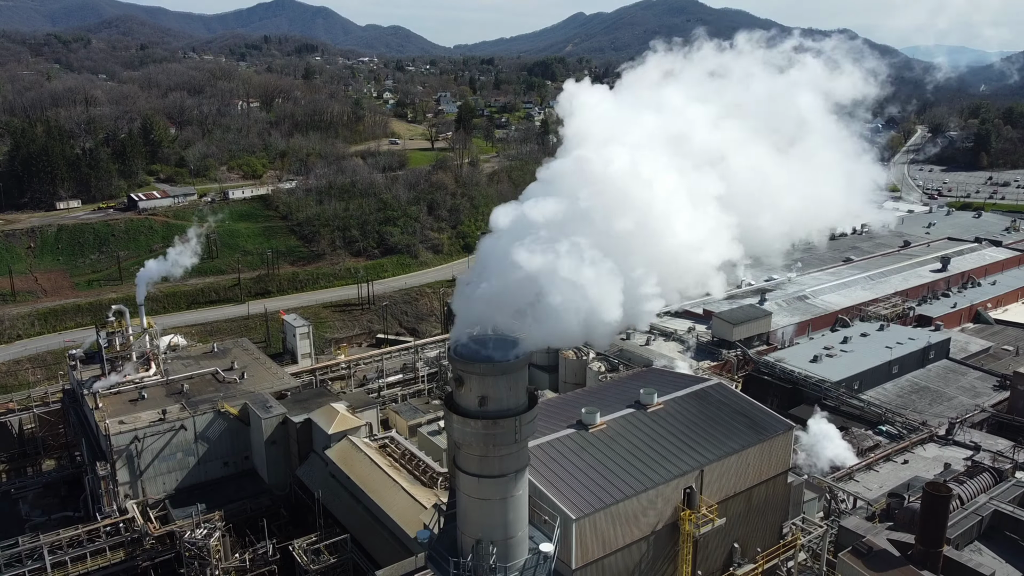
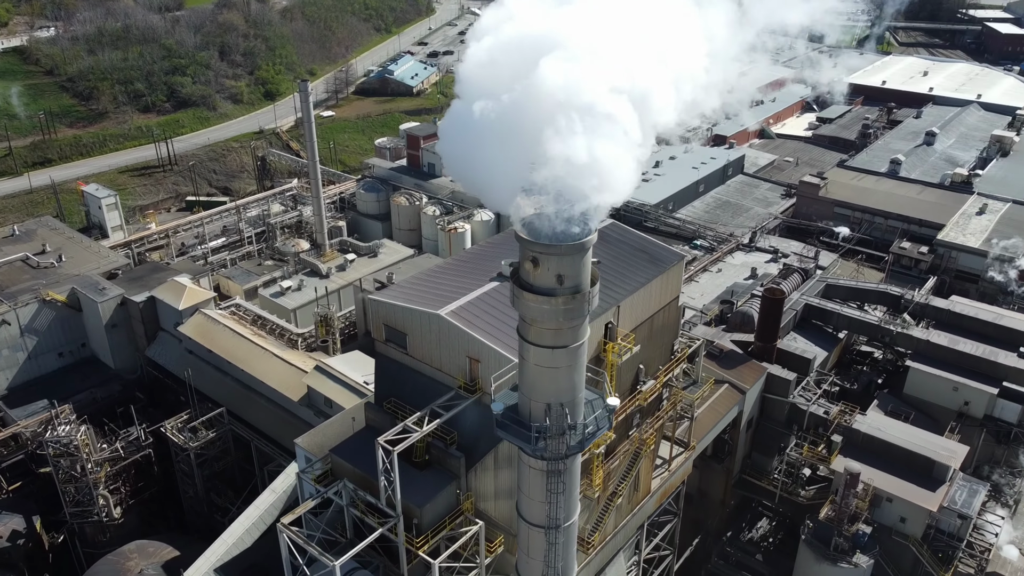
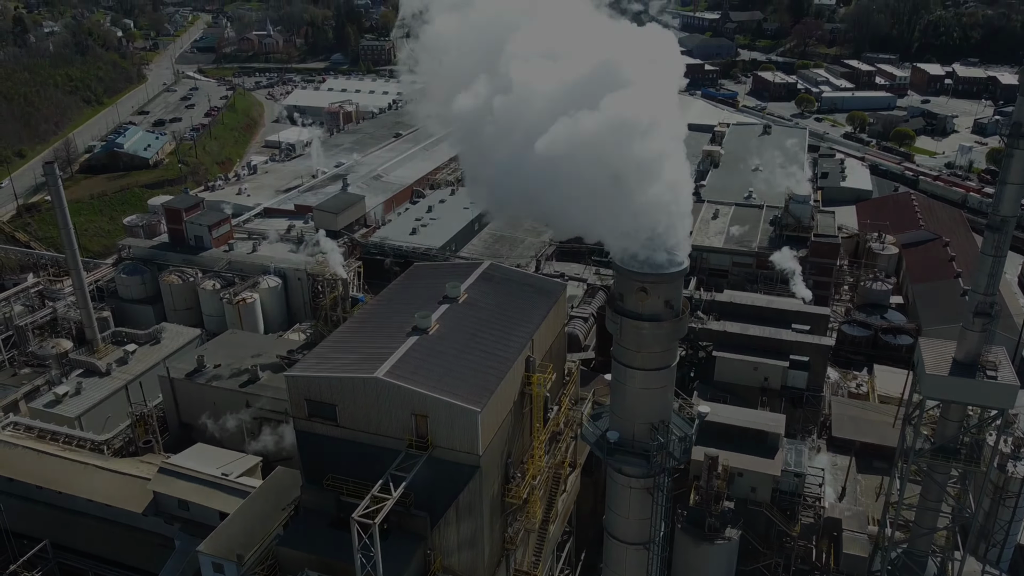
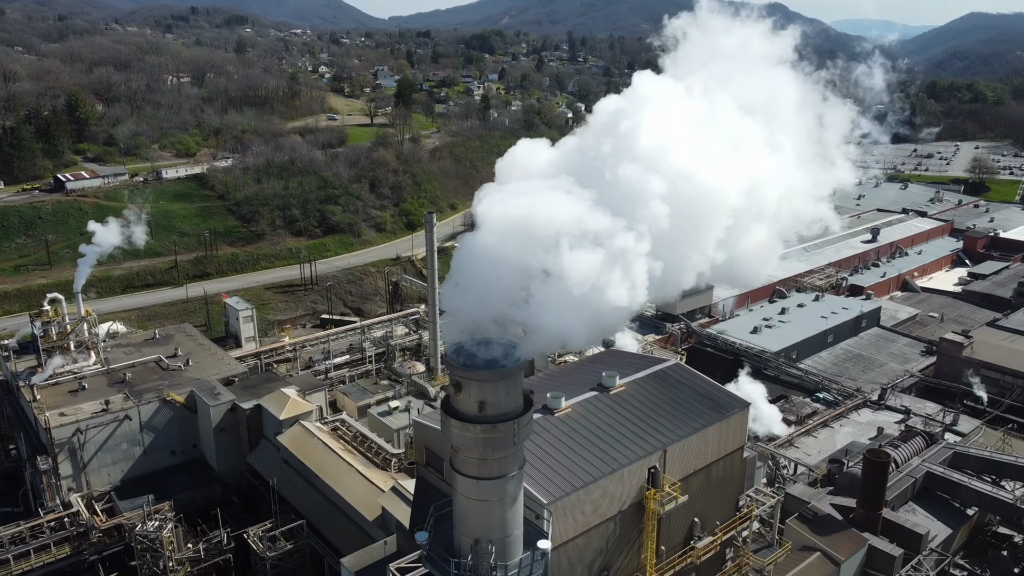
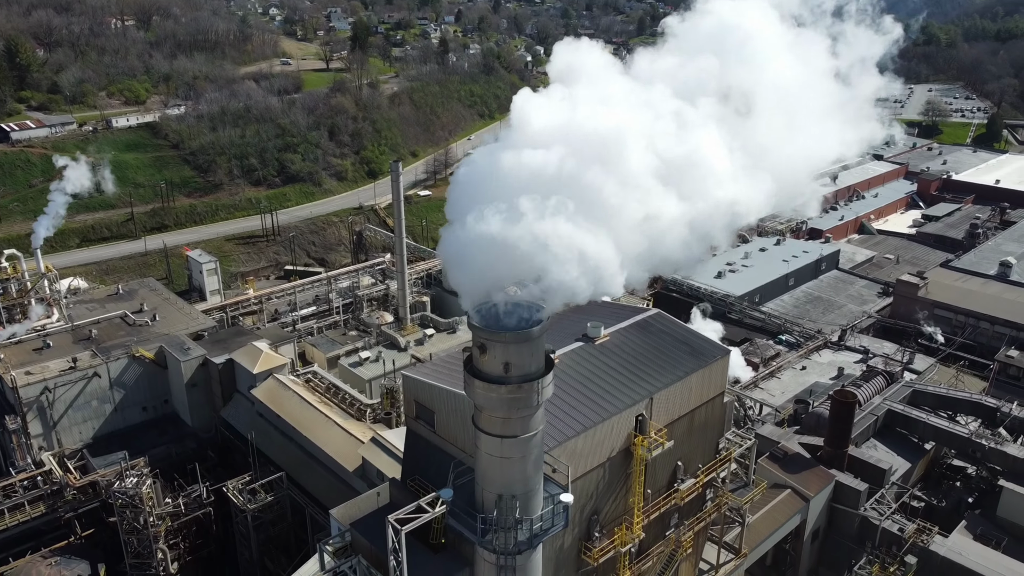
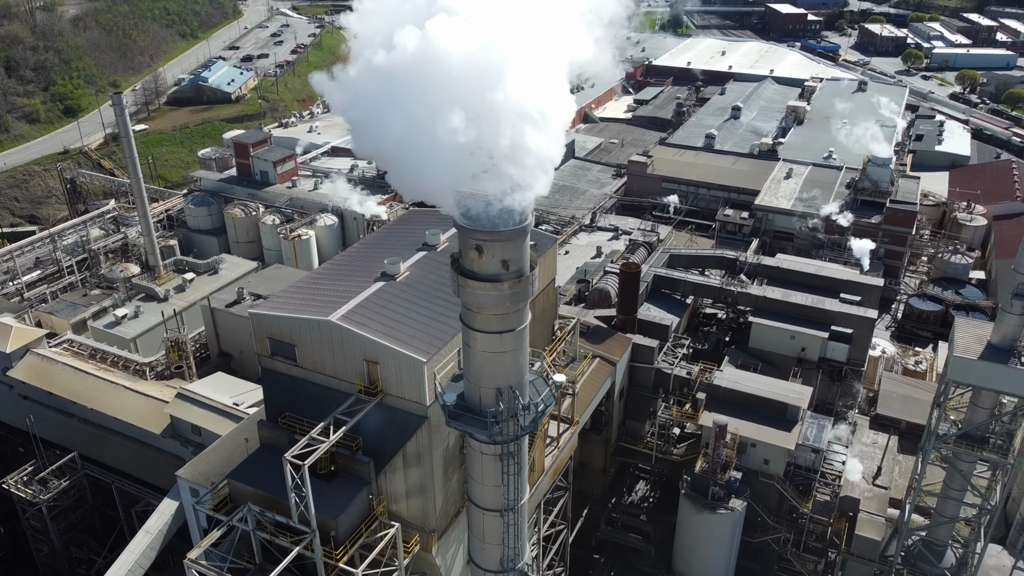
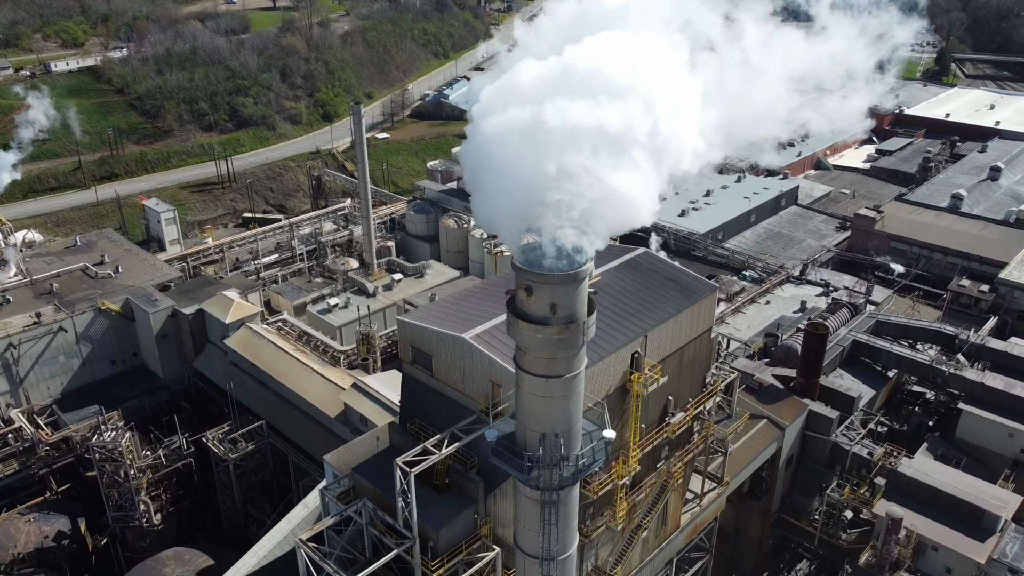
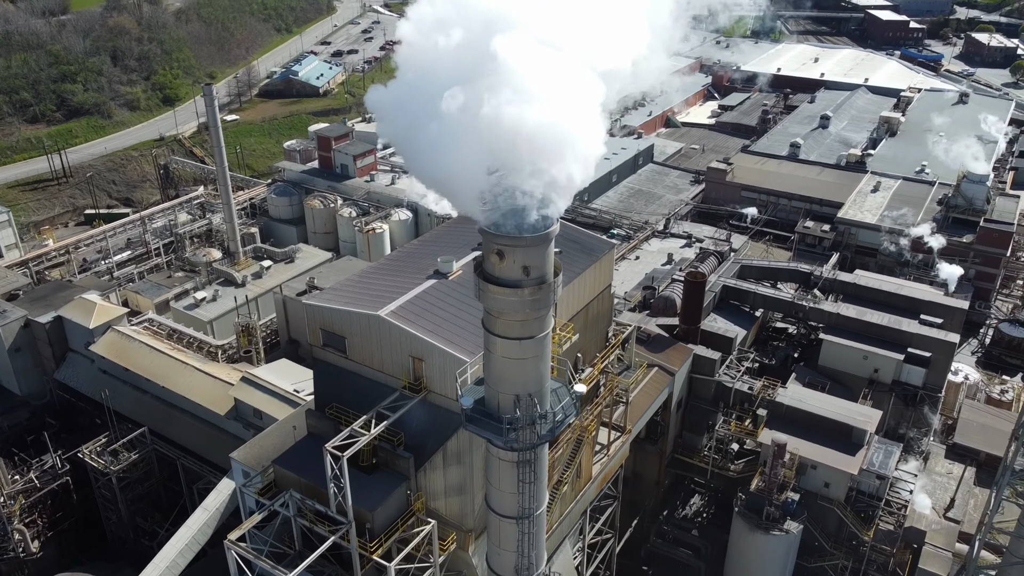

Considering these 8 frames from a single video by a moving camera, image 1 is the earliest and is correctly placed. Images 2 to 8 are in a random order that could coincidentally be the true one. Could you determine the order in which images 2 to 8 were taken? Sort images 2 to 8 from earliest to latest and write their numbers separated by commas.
4, 5, 7, 2, 8, 6, 3
